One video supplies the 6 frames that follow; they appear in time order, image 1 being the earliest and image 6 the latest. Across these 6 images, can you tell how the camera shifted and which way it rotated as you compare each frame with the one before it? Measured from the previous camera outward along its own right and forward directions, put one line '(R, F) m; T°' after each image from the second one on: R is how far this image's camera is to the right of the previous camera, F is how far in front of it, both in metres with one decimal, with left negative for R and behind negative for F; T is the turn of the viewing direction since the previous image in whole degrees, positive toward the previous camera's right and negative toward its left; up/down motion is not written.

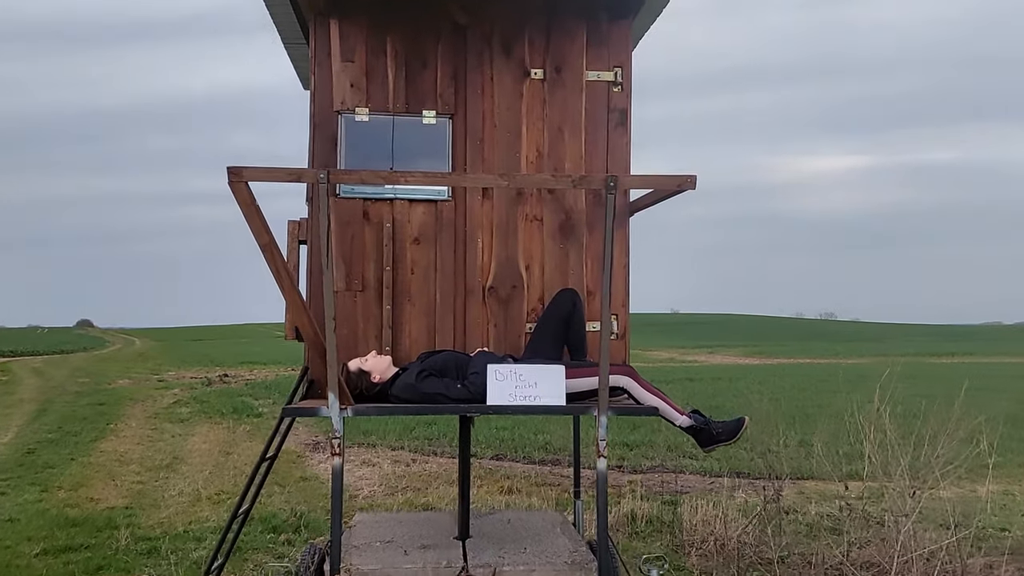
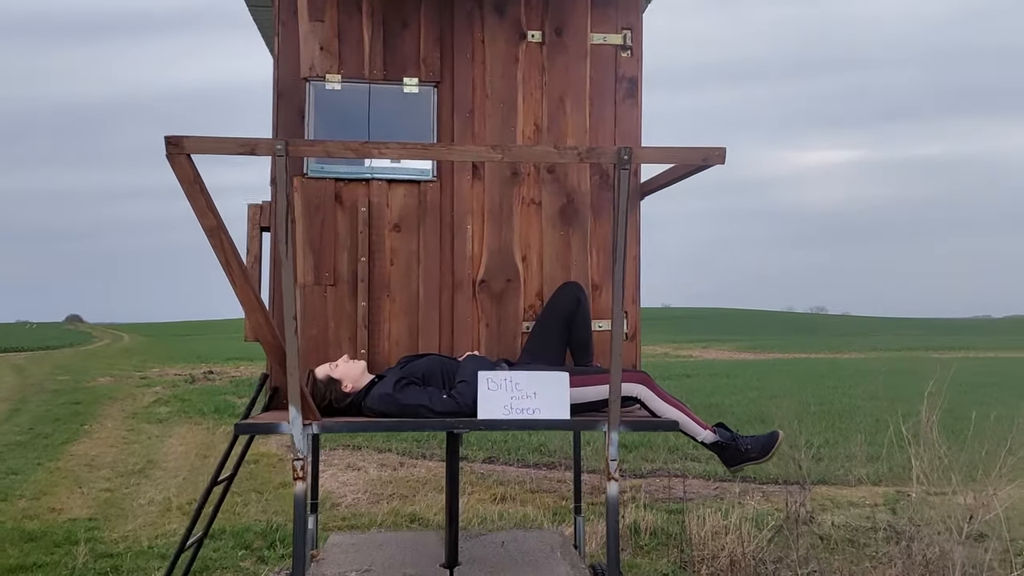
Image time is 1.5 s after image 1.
(0.0, +0.6) m; +1°
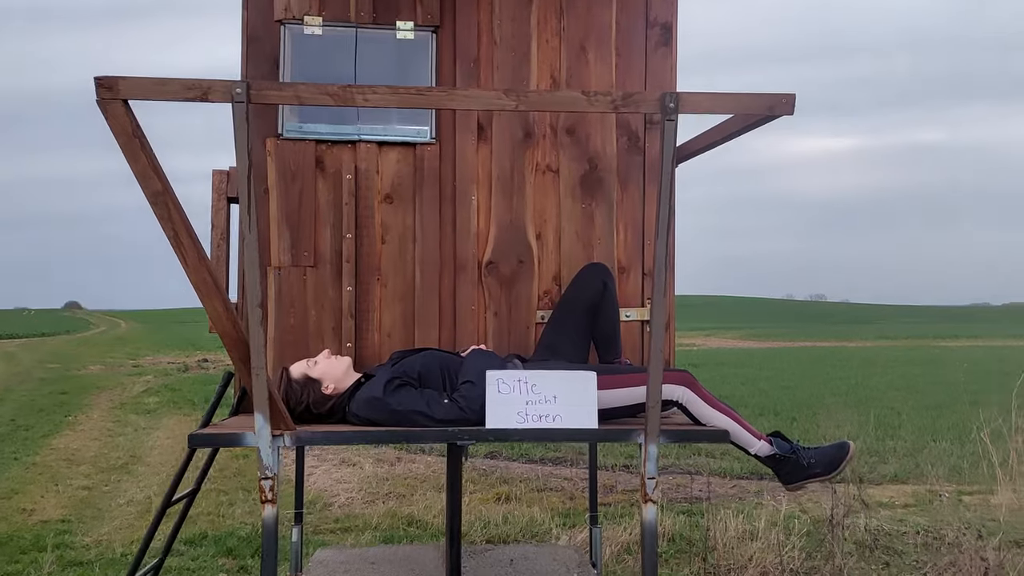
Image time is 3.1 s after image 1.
(-0.1, +0.6) m; 0°
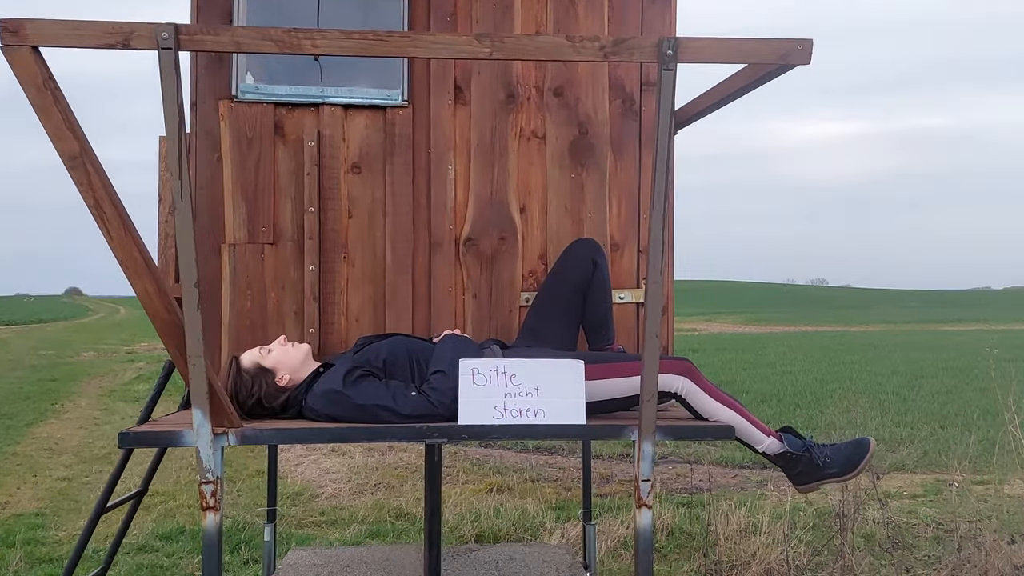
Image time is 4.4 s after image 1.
(+0.1, +0.3) m; 0°
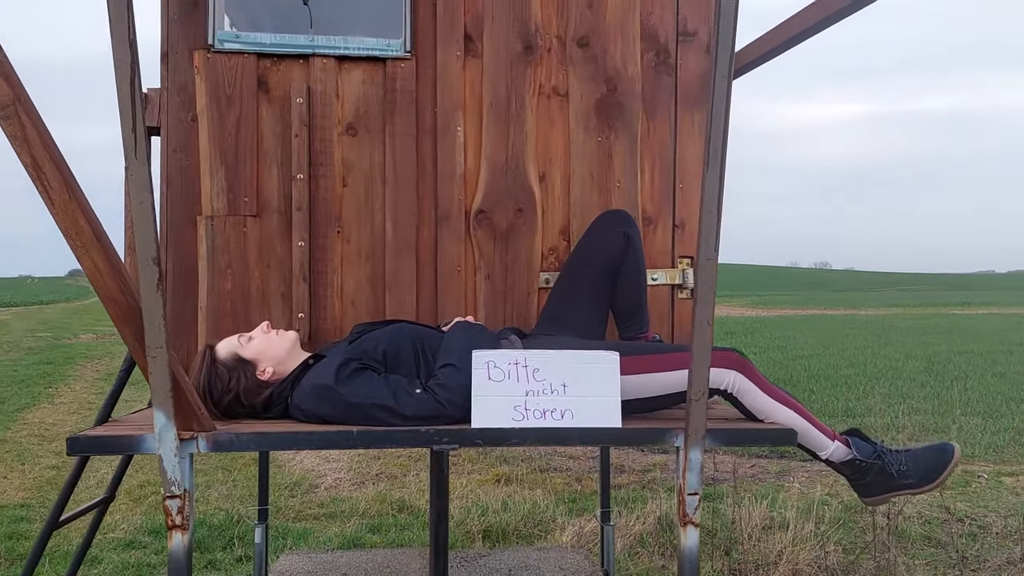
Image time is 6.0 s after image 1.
(-0.1, +0.4) m; 0°
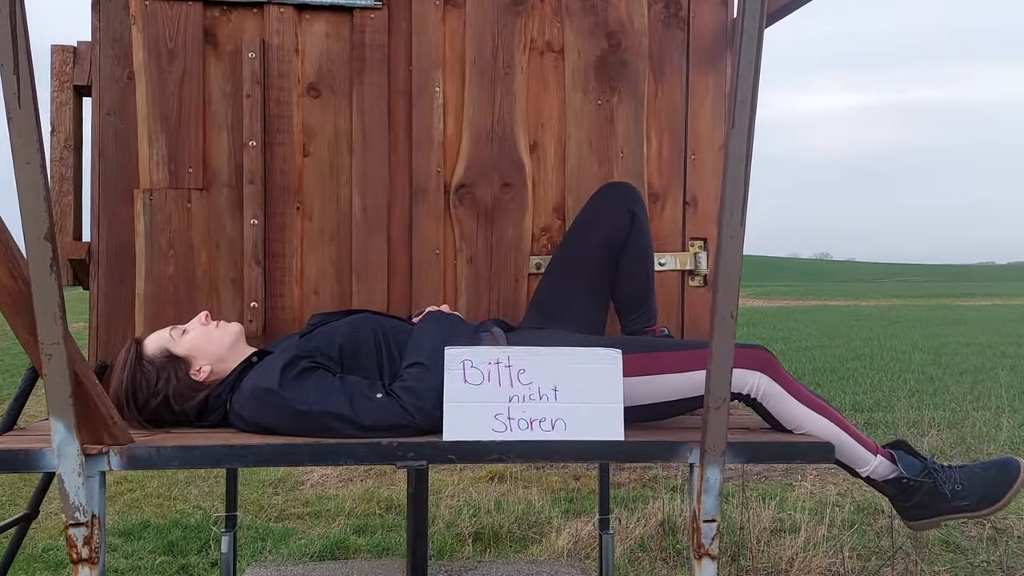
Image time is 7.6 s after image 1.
(0.0, +0.3) m; 0°
